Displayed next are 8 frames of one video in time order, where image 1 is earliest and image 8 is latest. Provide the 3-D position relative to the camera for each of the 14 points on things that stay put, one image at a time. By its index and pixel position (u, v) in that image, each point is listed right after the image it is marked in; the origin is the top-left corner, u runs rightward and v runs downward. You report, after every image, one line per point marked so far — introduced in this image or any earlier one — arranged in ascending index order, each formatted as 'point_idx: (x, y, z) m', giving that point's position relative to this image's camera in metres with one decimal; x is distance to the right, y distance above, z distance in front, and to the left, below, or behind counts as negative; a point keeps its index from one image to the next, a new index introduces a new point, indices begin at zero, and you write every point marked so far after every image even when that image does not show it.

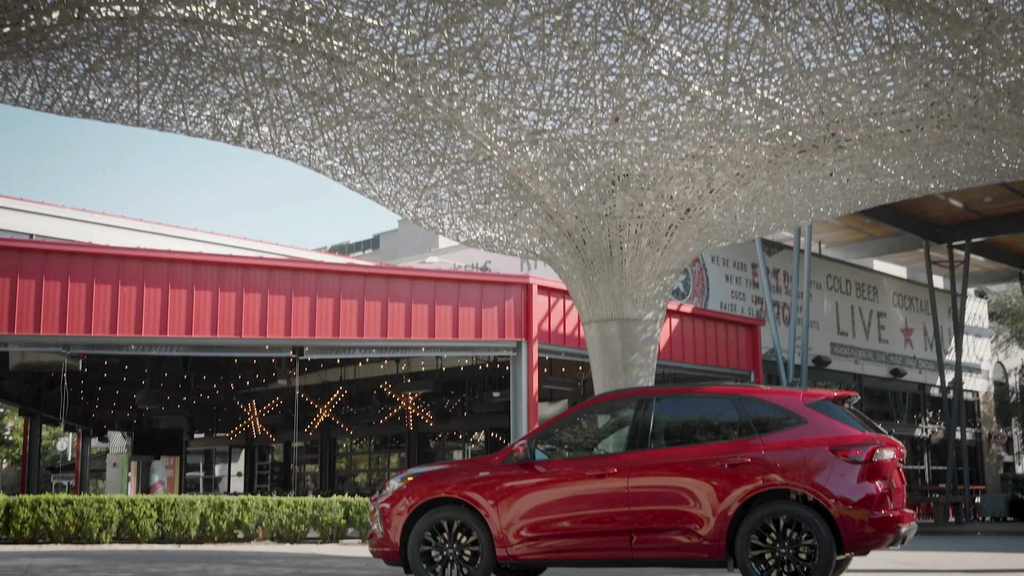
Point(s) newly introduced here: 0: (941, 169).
0: (+3.0, +0.8, +12.6) m
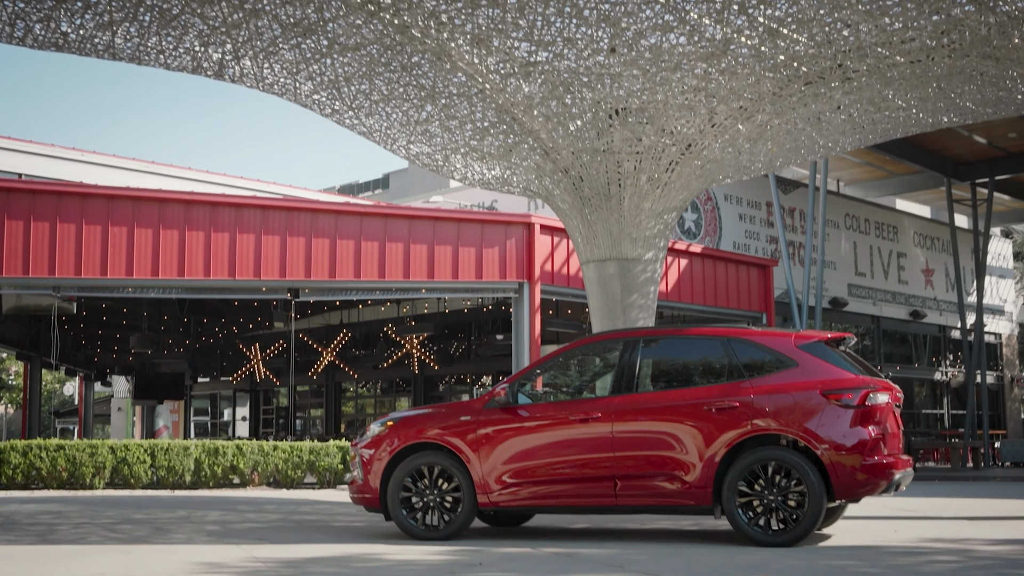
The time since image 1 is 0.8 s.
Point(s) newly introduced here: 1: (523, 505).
0: (+3.0, +1.3, +12.1) m
1: (+0.1, -1.1, +9.5) m
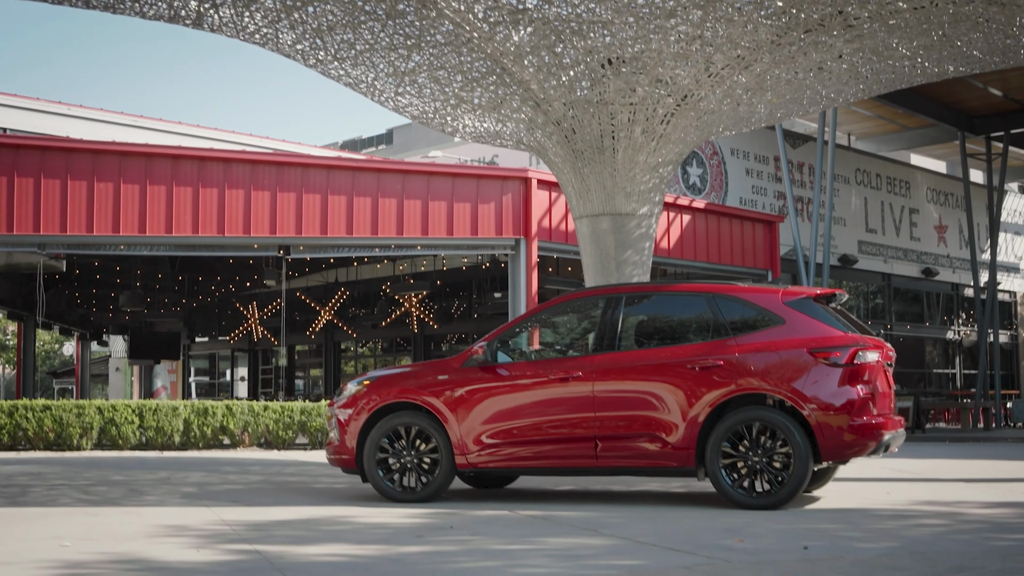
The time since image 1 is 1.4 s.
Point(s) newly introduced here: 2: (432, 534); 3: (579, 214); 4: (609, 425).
0: (+2.9, +1.6, +11.7) m
1: (-0.1, -0.9, +9.2) m
2: (-0.4, -1.1, +7.9) m
3: (+0.5, +0.5, +12.0) m
4: (+0.5, -0.7, +8.9) m
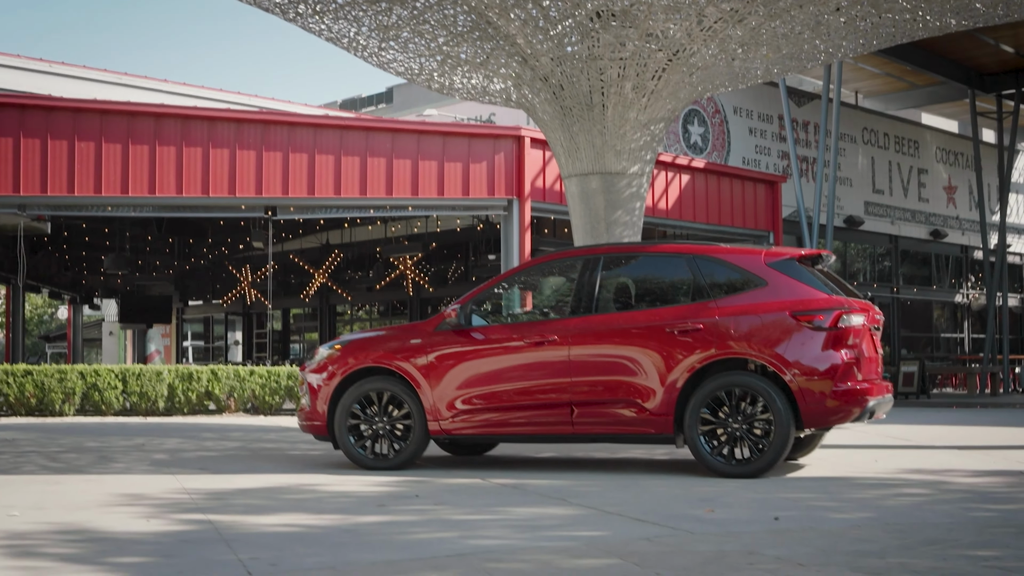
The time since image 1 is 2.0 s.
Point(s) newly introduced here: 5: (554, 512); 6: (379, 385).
0: (+2.9, +1.8, +11.3) m
1: (-0.2, -0.7, +8.9) m
2: (-0.5, -0.9, +7.6) m
3: (+0.4, +0.8, +11.7) m
4: (+0.4, -0.5, +8.6) m
5: (+0.2, -0.9, +7.2) m
6: (-0.7, -0.5, +9.0) m
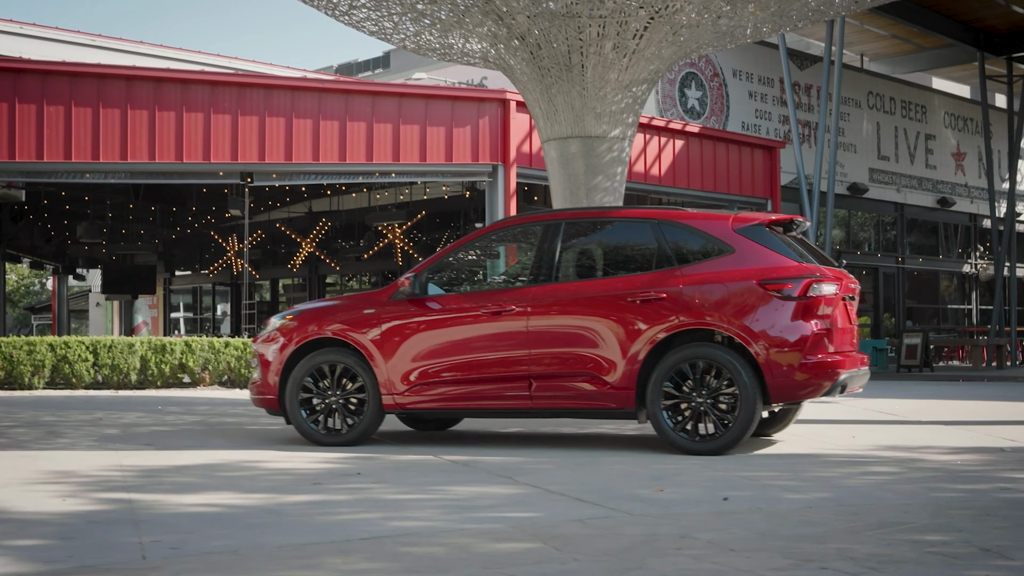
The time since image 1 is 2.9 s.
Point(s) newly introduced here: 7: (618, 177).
0: (+2.7, +2.0, +10.8) m
1: (-0.4, -0.6, +8.5) m
2: (-0.7, -0.8, +7.2) m
3: (+0.2, +1.0, +11.3) m
4: (+0.1, -0.3, +8.2) m
5: (-0.1, -0.8, +6.8) m
6: (-0.9, -0.3, +8.6) m
7: (+0.7, +0.7, +11.2) m
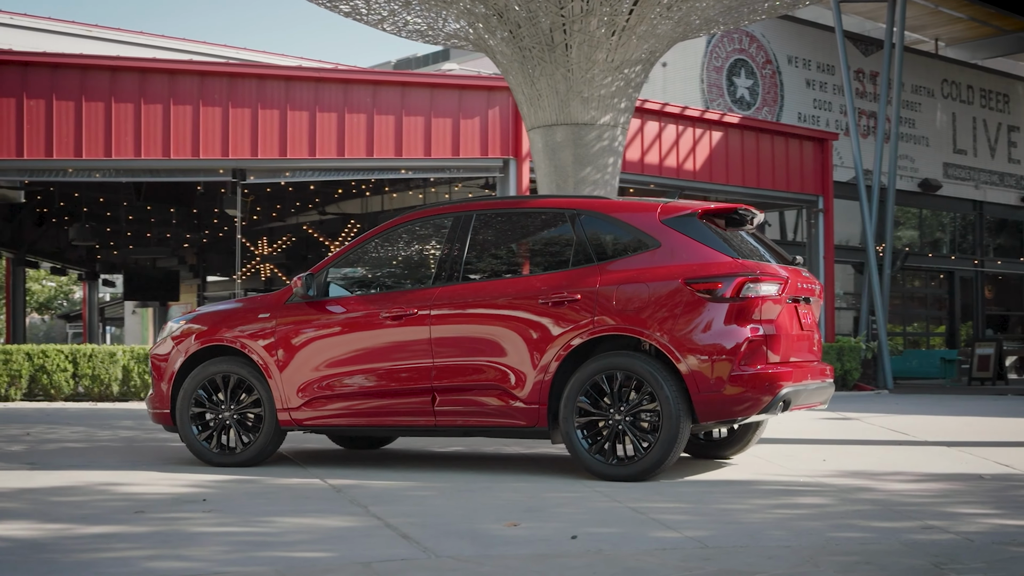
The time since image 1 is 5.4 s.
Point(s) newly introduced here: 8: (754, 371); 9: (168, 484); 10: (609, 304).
0: (+2.5, +2.0, +9.5) m
1: (-0.8, -0.6, +7.5) m
2: (-1.2, -0.8, +6.2) m
3: (+0.1, +0.9, +10.2) m
4: (-0.3, -0.3, +7.1) m
5: (-0.6, -0.8, +5.8) m
6: (-1.2, -0.3, +7.7) m
7: (+0.6, +0.7, +10.1) m
8: (+0.9, -0.3, +6.6) m
9: (-1.3, -0.8, +7.0) m
10: (+0.4, -0.1, +6.9) m
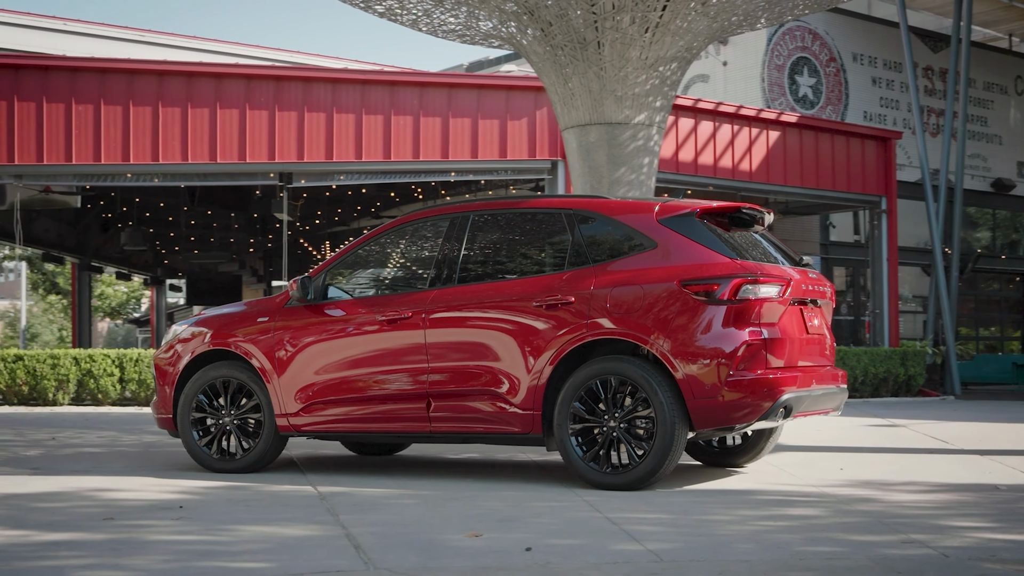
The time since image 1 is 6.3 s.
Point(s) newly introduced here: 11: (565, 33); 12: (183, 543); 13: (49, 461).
0: (+2.7, +2.0, +9.2) m
1: (-0.7, -0.6, +7.3) m
2: (-1.3, -0.8, +6.1) m
3: (+0.3, +0.9, +10.0) m
4: (-0.3, -0.4, +7.0) m
5: (-0.7, -0.8, +5.6) m
6: (-1.2, -0.4, +7.6) m
7: (+0.7, +0.7, +9.9) m
8: (+0.8, -0.3, +6.4) m
9: (-1.3, -0.8, +6.9) m
10: (+0.3, -0.1, +6.7) m
11: (+0.3, +1.4, +9.7) m
12: (-1.0, -0.8, +5.5) m
13: (-2.1, -0.8, +8.3) m
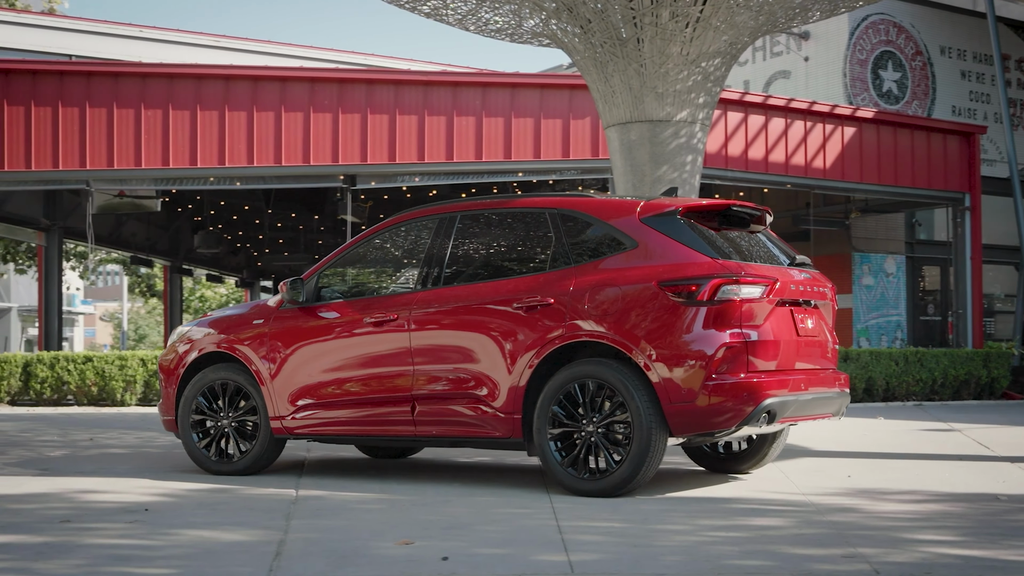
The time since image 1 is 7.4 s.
0: (+2.8, +2.0, +8.8) m
1: (-0.8, -0.6, +7.3) m
2: (-1.4, -0.8, +6.1) m
3: (+0.6, +0.9, +9.8) m
4: (-0.3, -0.4, +6.8) m
5: (-0.9, -0.8, +5.6) m
6: (-1.2, -0.4, +7.5) m
7: (+1.0, +0.7, +9.7) m
8: (+0.7, -0.3, +6.2) m
9: (-1.4, -0.8, +6.9) m
10: (+0.2, -0.1, +6.5) m
11: (+0.5, +1.4, +9.6) m
12: (-1.2, -0.8, +5.4) m
13: (-2.0, -0.8, +8.3) m
